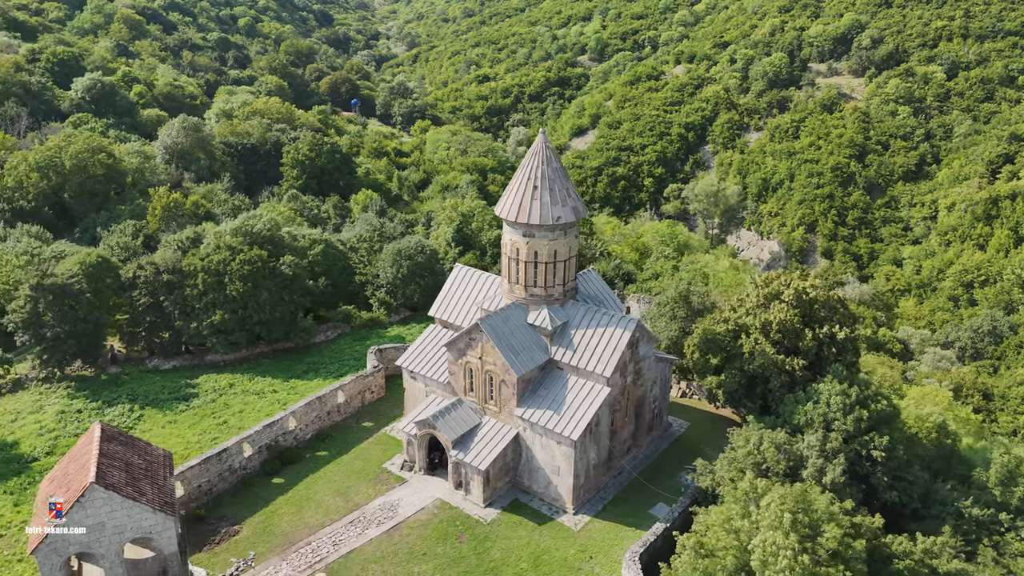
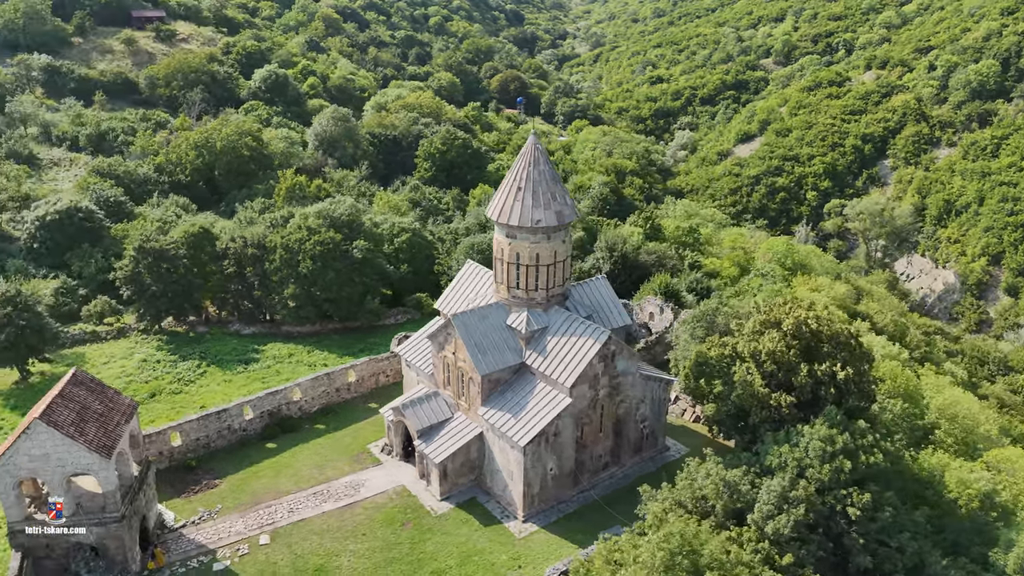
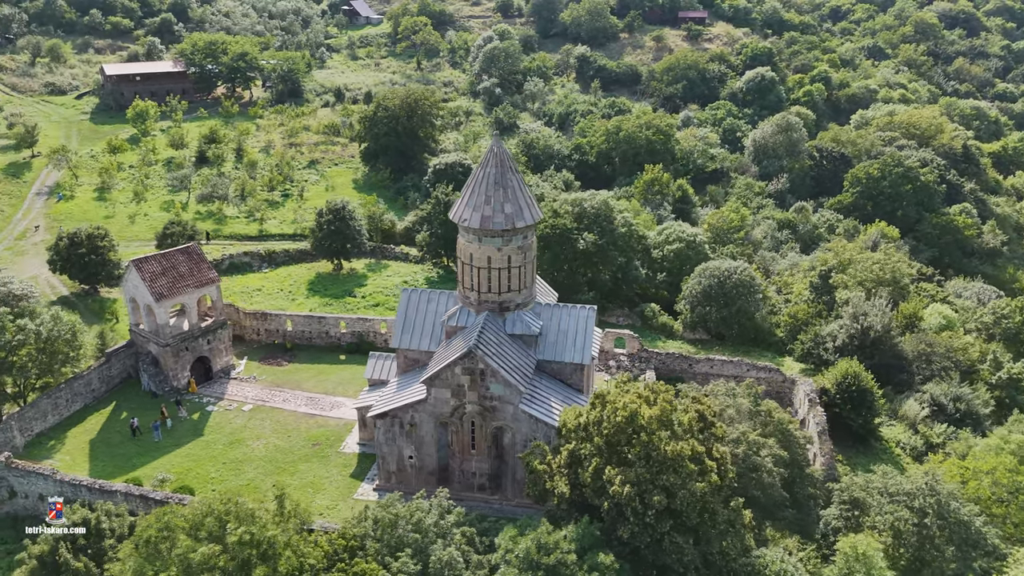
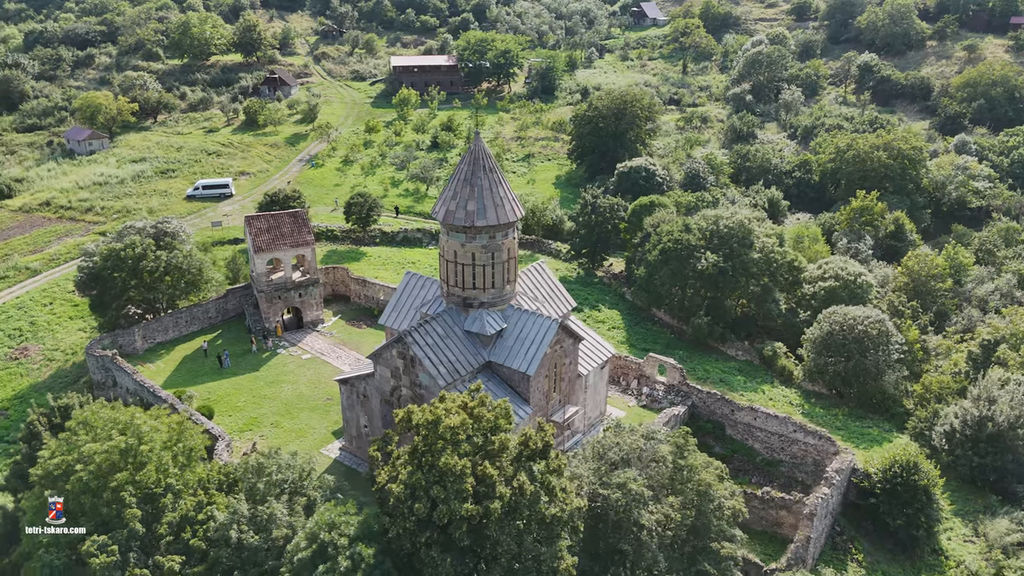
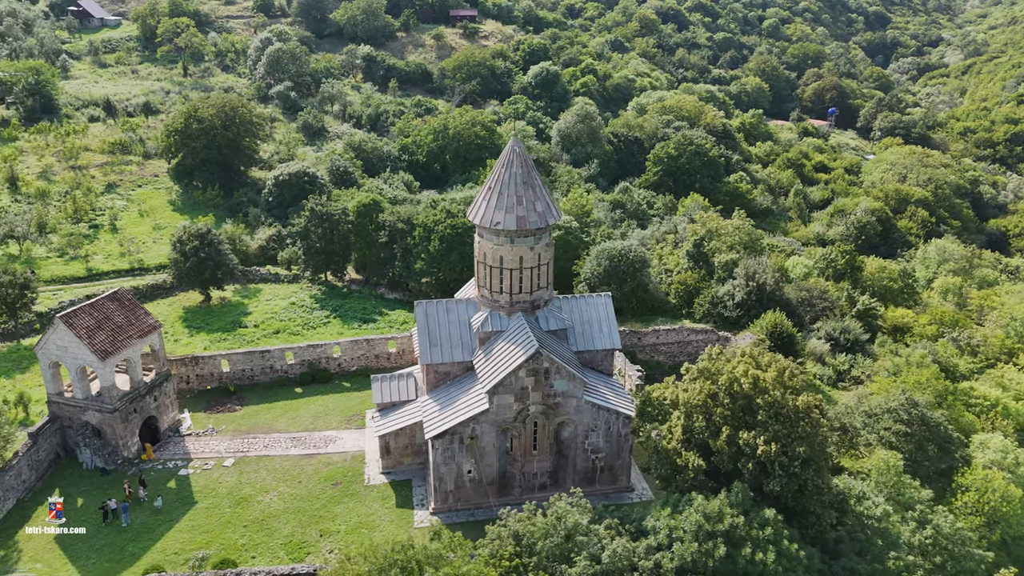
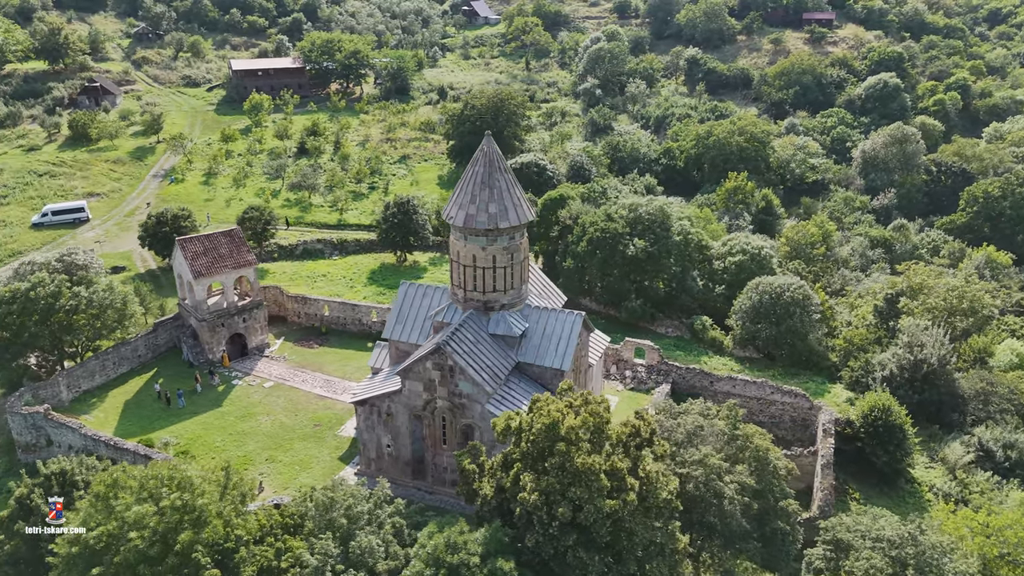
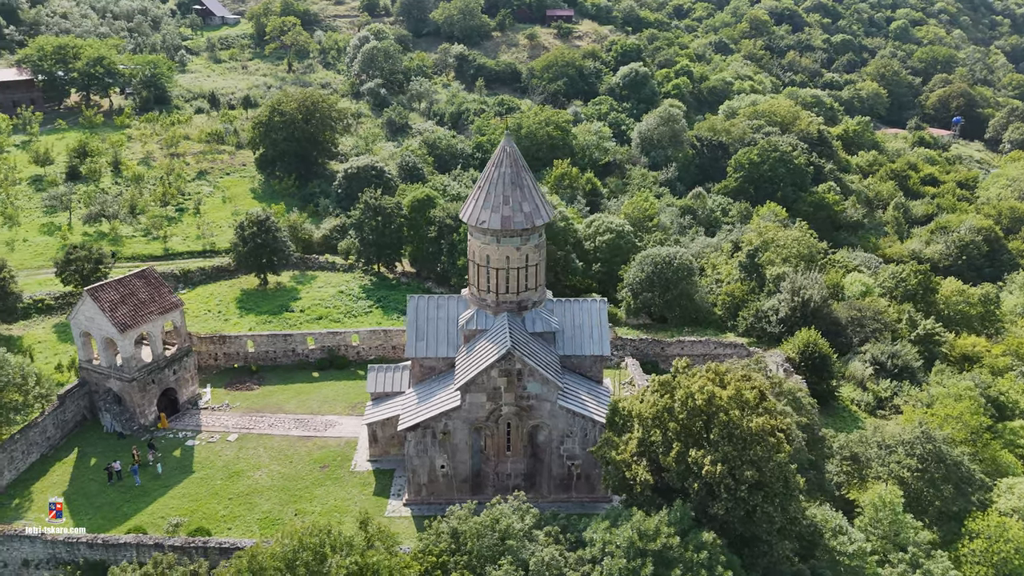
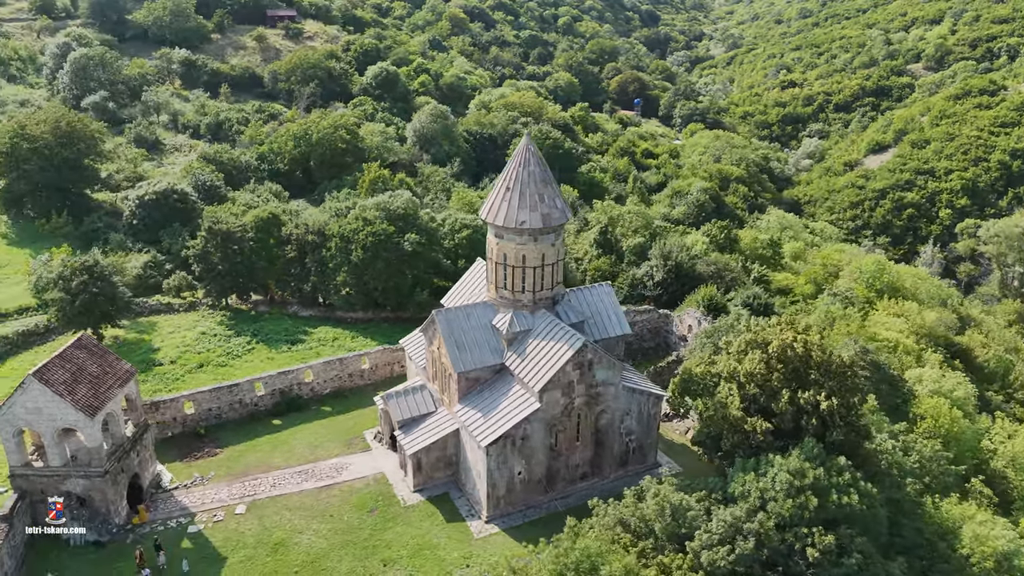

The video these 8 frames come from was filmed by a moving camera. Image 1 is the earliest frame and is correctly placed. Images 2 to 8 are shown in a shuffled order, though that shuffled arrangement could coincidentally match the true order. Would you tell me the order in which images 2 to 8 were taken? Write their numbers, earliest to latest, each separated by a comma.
2, 8, 5, 7, 3, 6, 4
